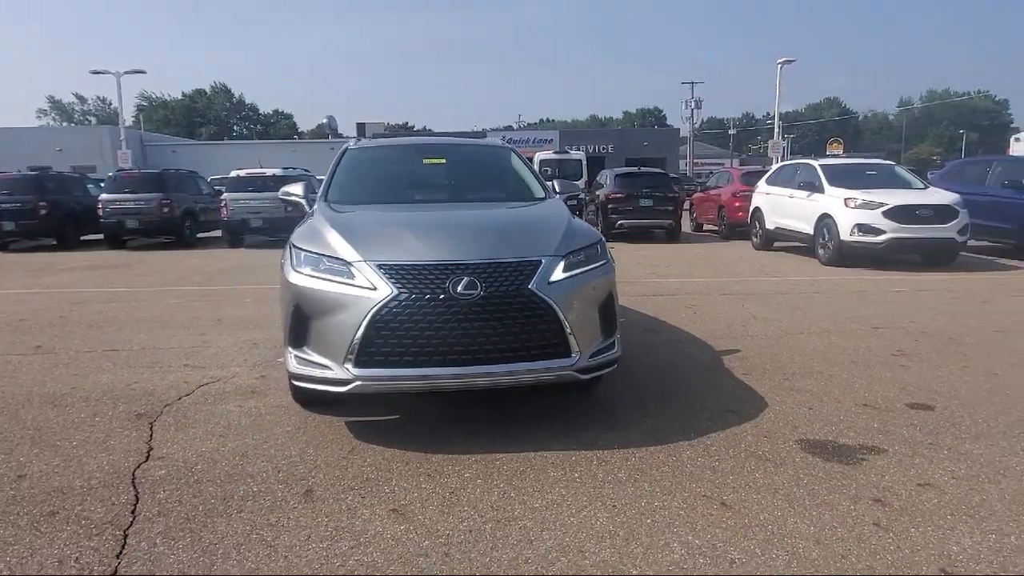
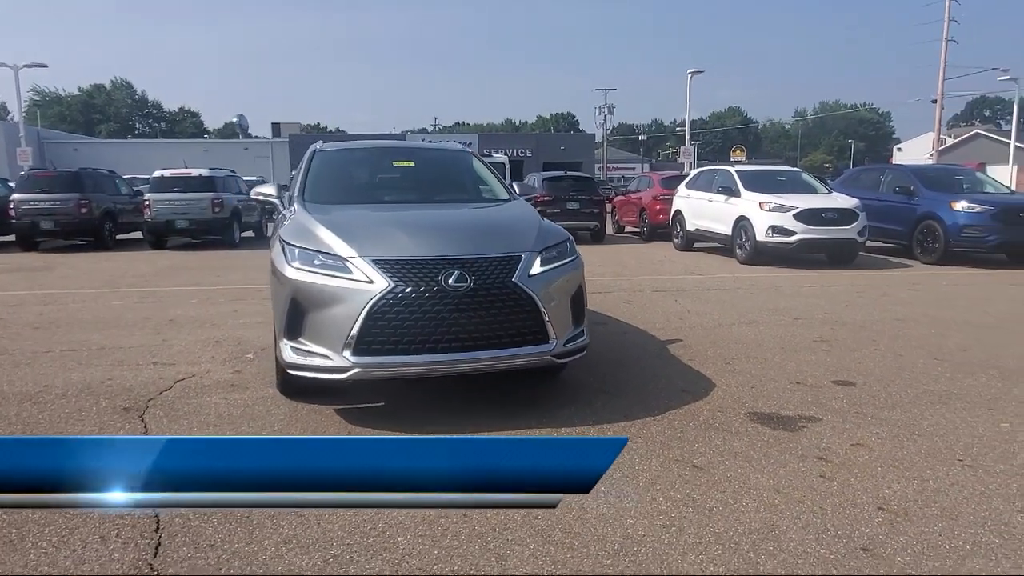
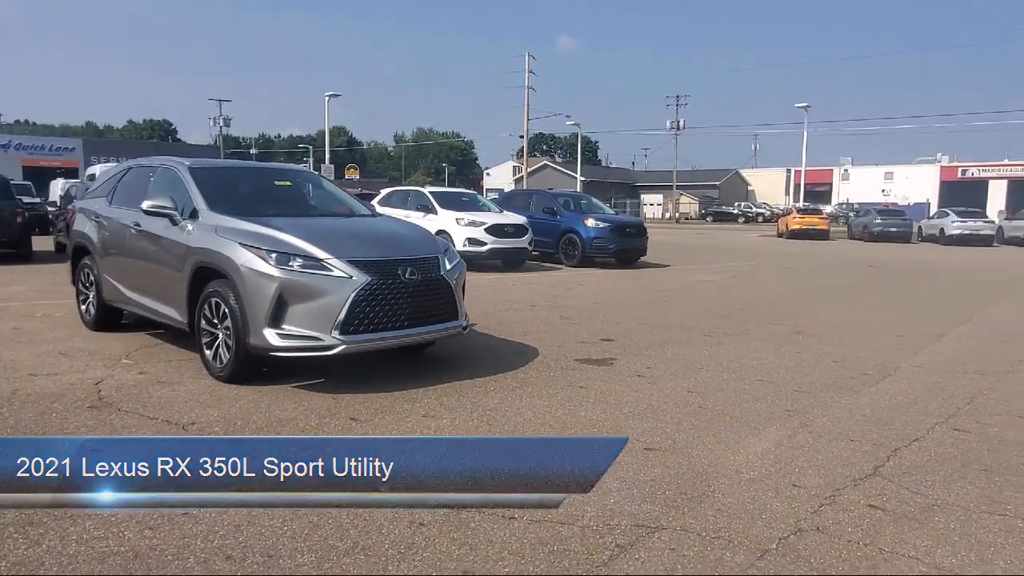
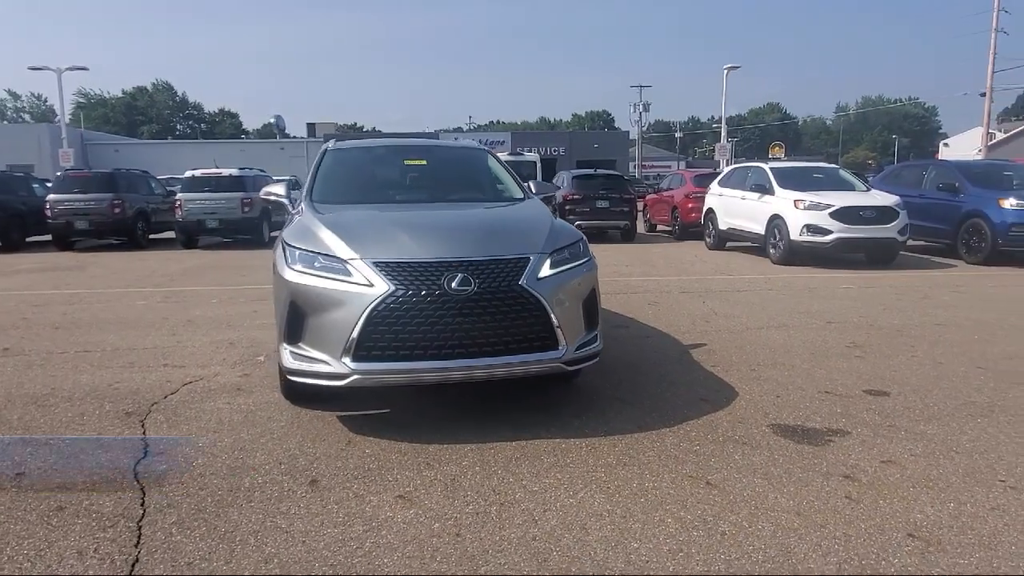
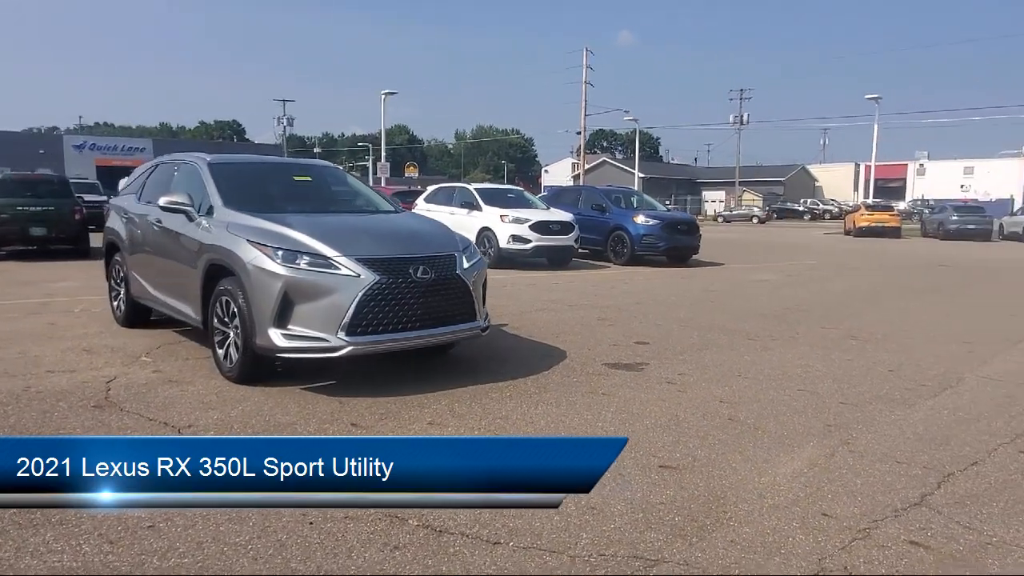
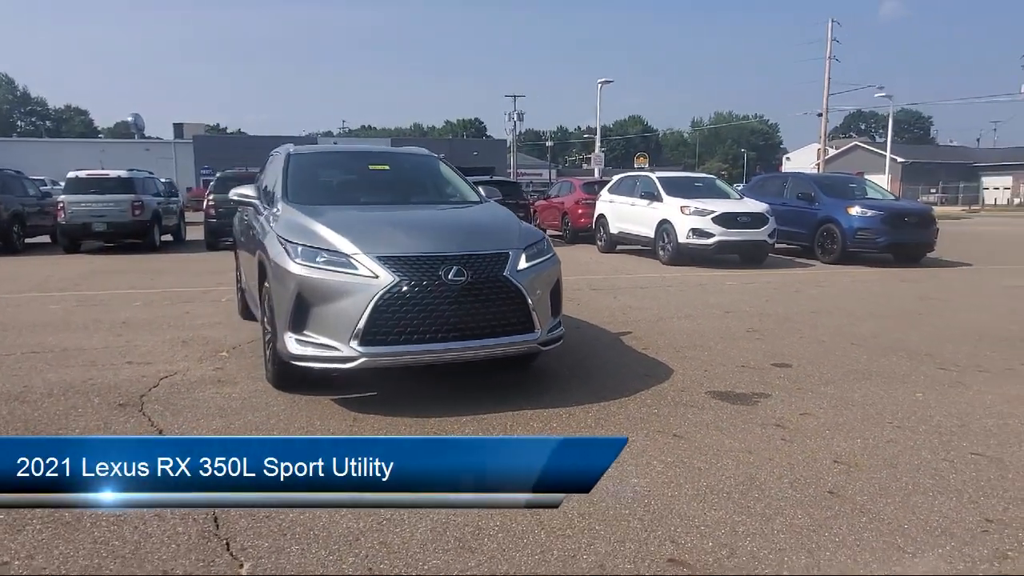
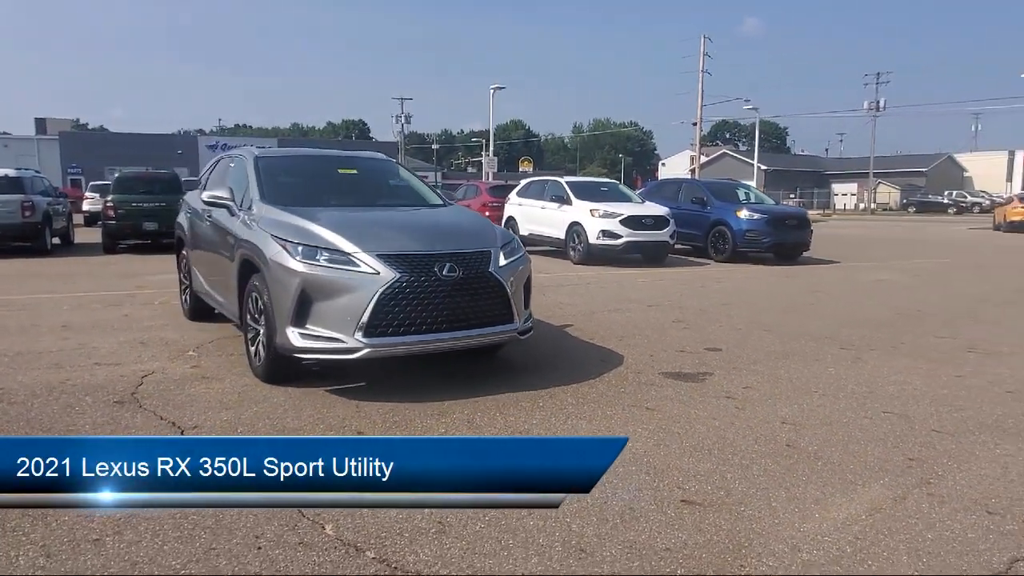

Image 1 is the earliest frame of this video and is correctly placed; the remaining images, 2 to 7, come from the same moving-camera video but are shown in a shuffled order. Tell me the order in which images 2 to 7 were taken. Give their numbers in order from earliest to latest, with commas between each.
4, 2, 6, 7, 5, 3
